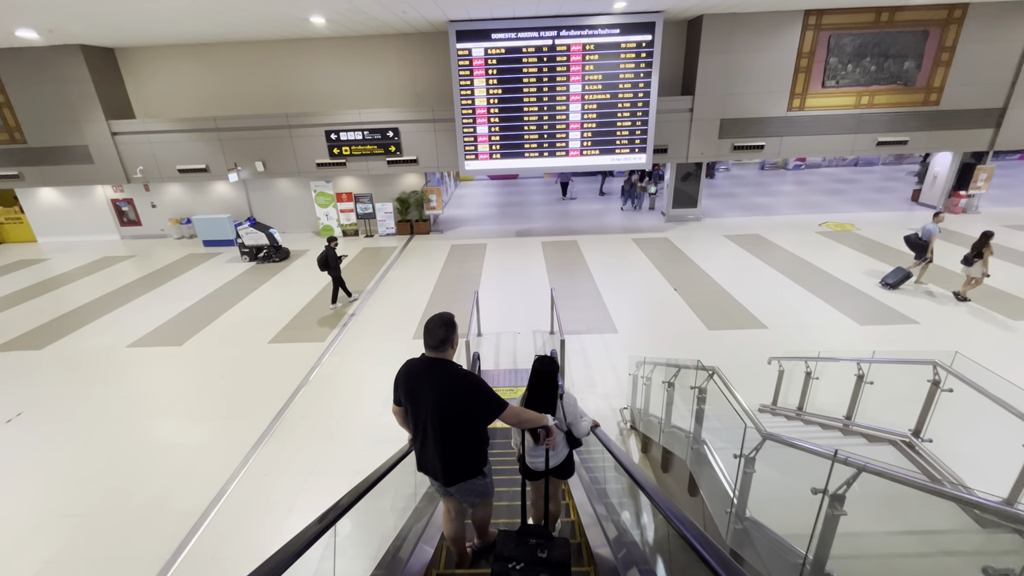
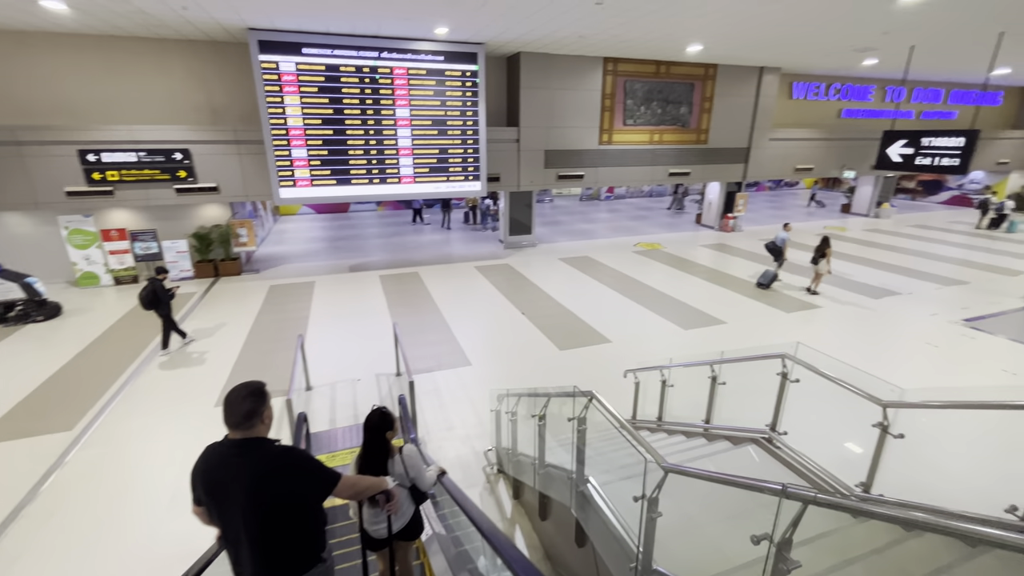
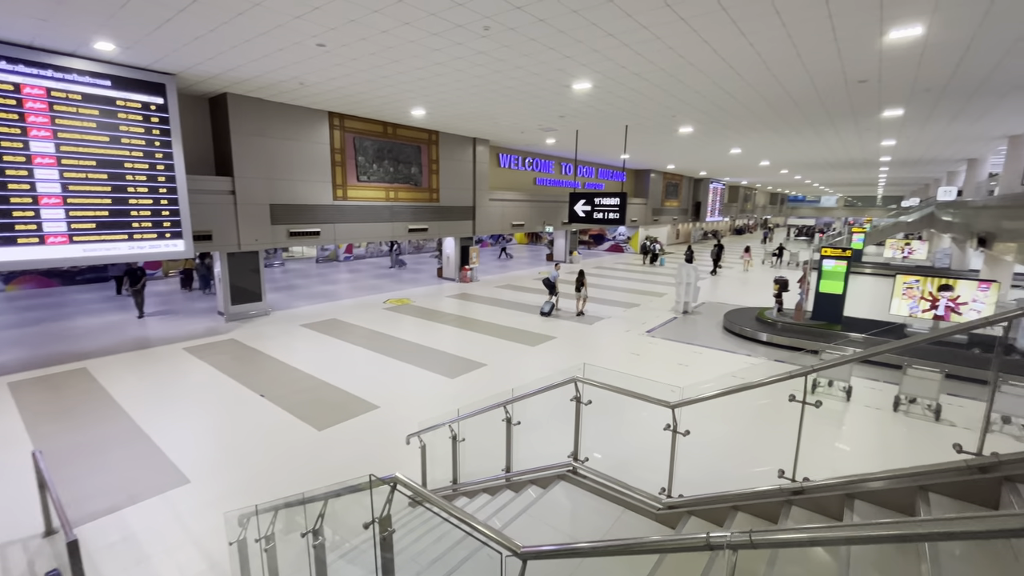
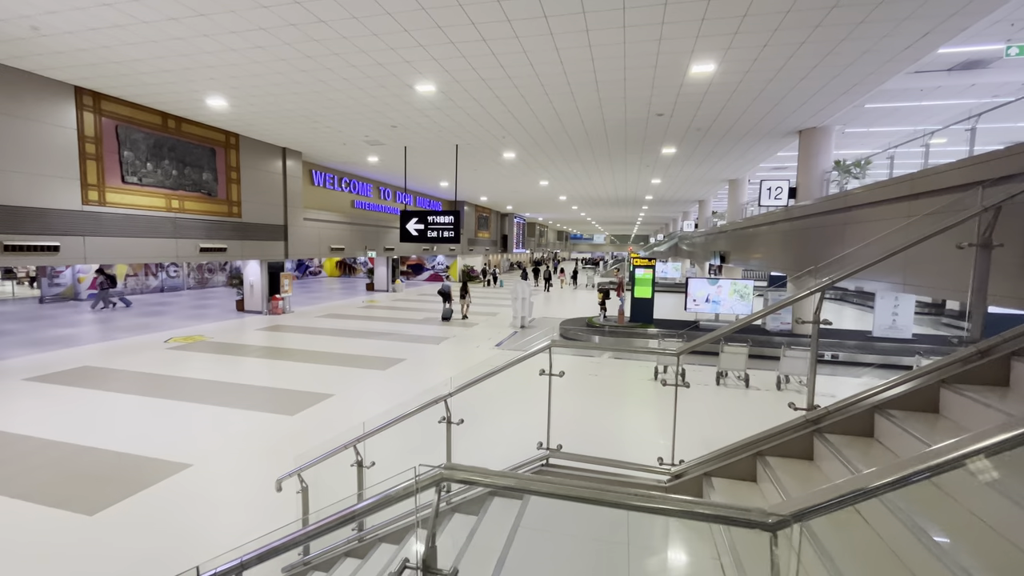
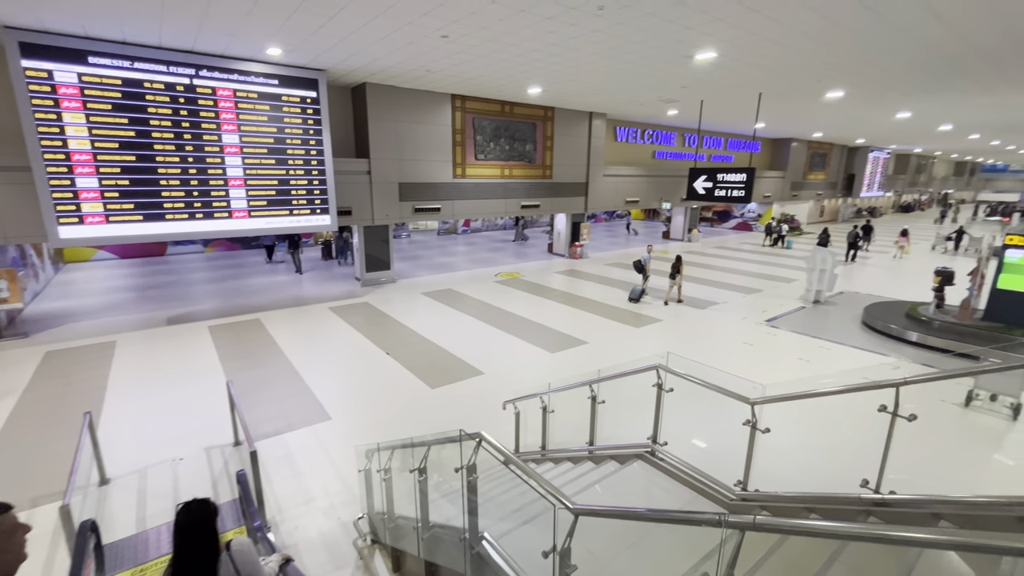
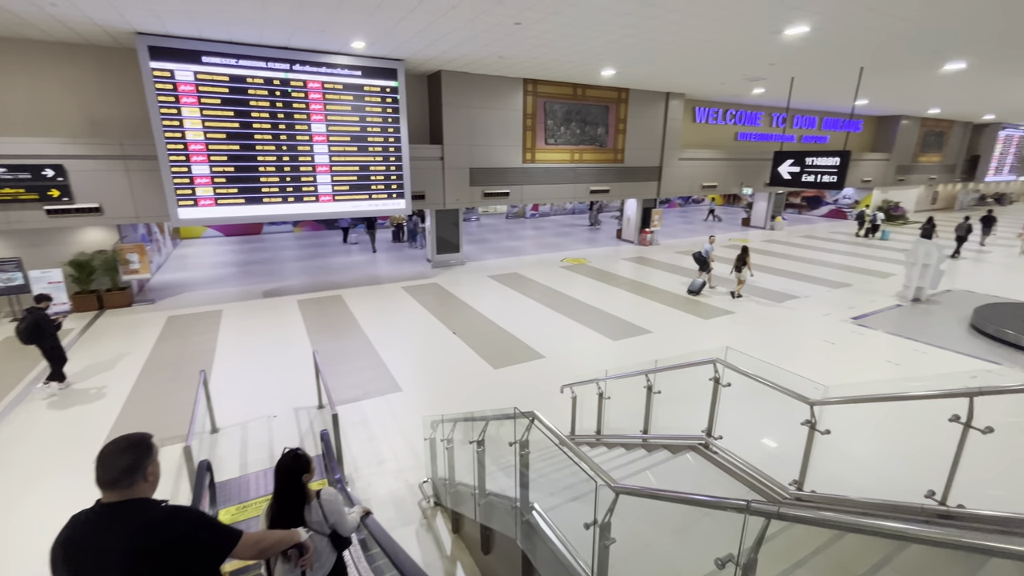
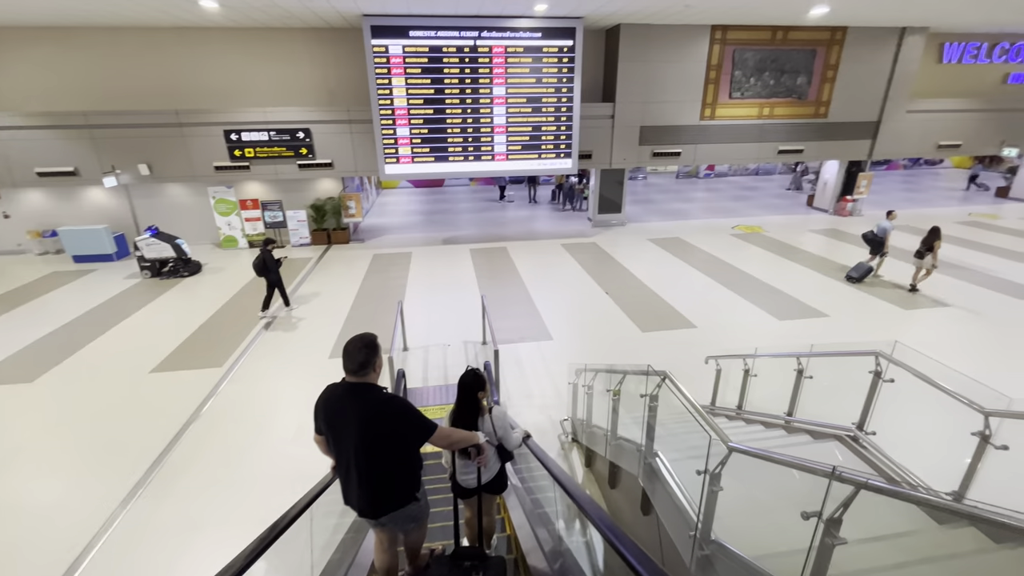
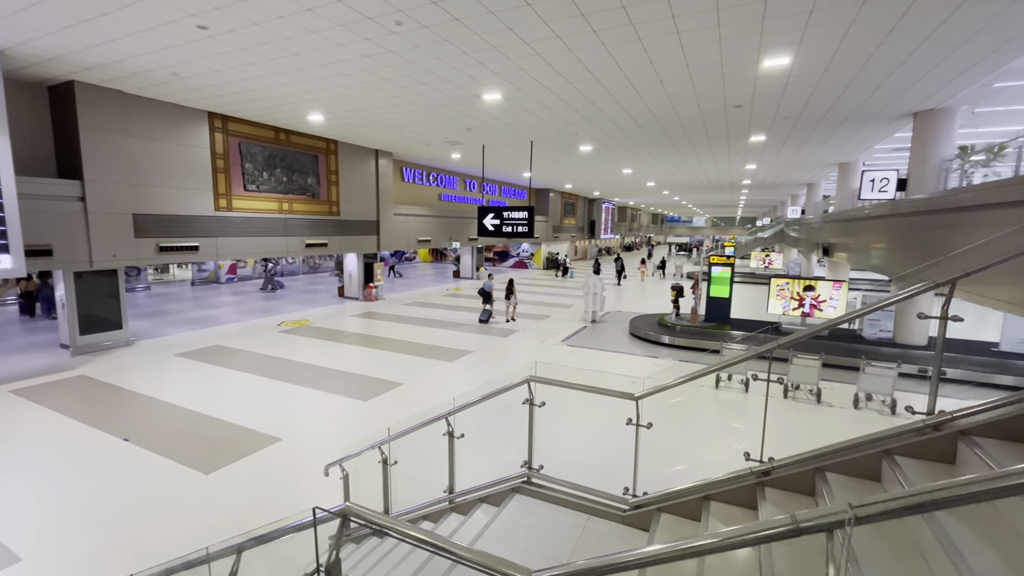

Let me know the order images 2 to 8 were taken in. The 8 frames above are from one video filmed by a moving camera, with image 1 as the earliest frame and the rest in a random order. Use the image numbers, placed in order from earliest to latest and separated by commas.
7, 2, 6, 5, 3, 8, 4
